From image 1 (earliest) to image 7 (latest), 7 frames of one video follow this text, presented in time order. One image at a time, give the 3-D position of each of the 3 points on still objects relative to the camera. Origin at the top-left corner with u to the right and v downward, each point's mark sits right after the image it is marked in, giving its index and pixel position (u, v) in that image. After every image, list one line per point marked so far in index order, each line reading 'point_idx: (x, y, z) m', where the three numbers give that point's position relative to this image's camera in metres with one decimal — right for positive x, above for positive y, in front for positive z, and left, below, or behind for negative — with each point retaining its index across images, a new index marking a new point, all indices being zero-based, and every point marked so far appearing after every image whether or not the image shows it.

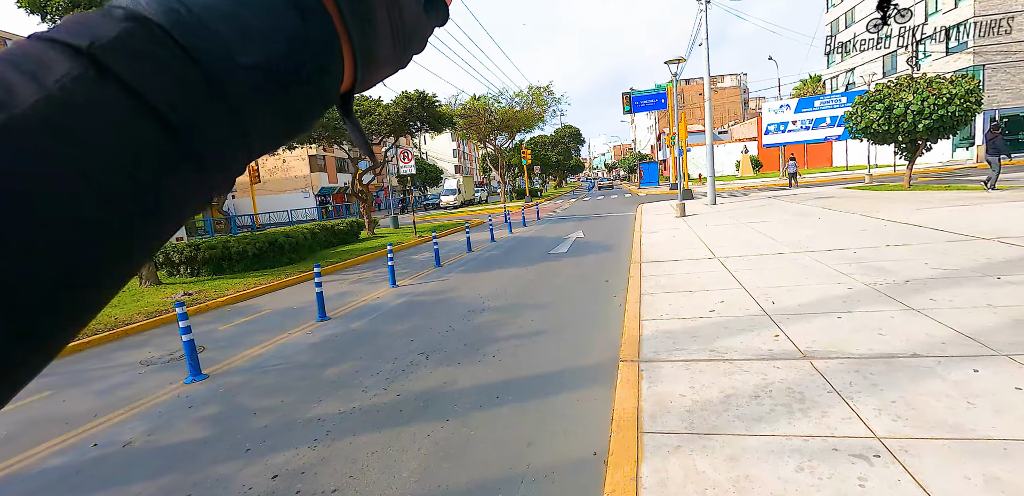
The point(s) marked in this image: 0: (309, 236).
0: (-7.3, +0.4, +16.5) m
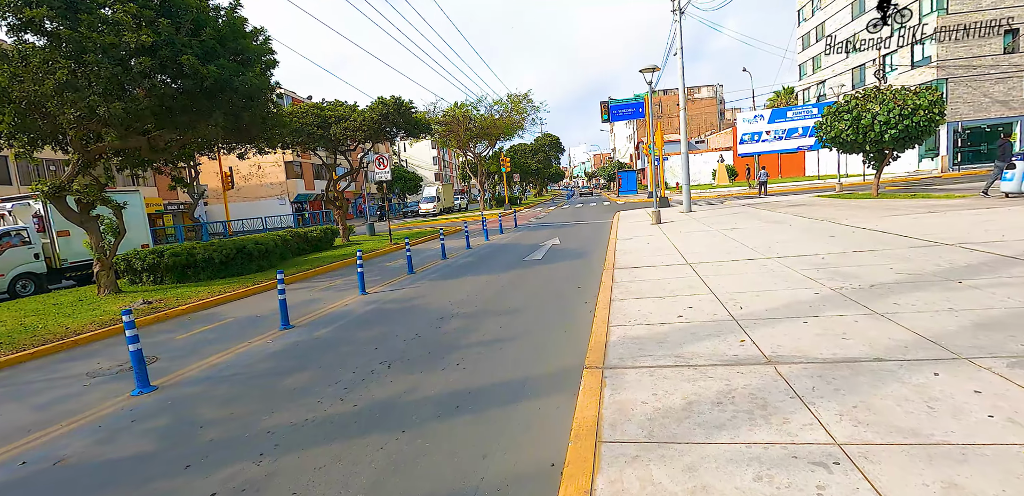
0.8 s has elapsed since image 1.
0: (-8.1, +0.2, +16.1) m
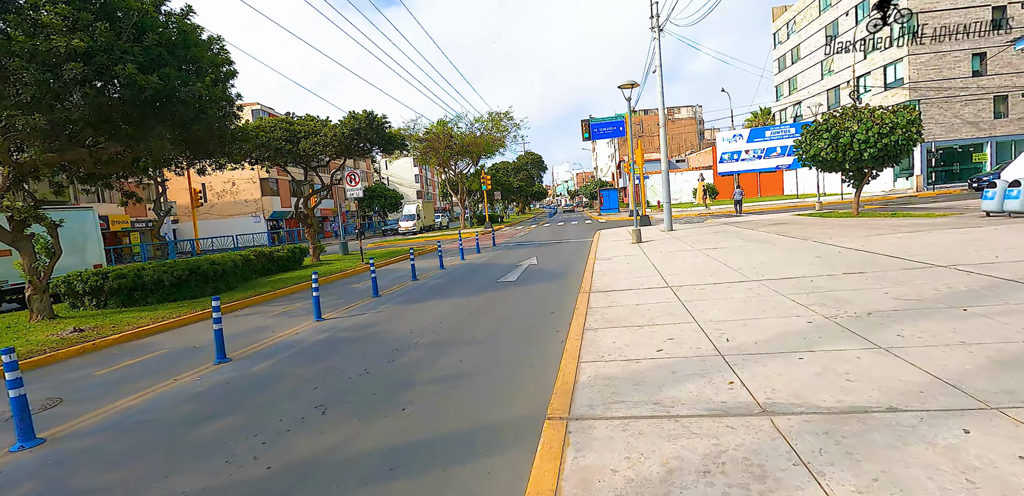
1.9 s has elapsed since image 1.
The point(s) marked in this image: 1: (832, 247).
0: (-8.9, -0.5, +15.1) m
1: (+7.2, 0.0, +10.3) m
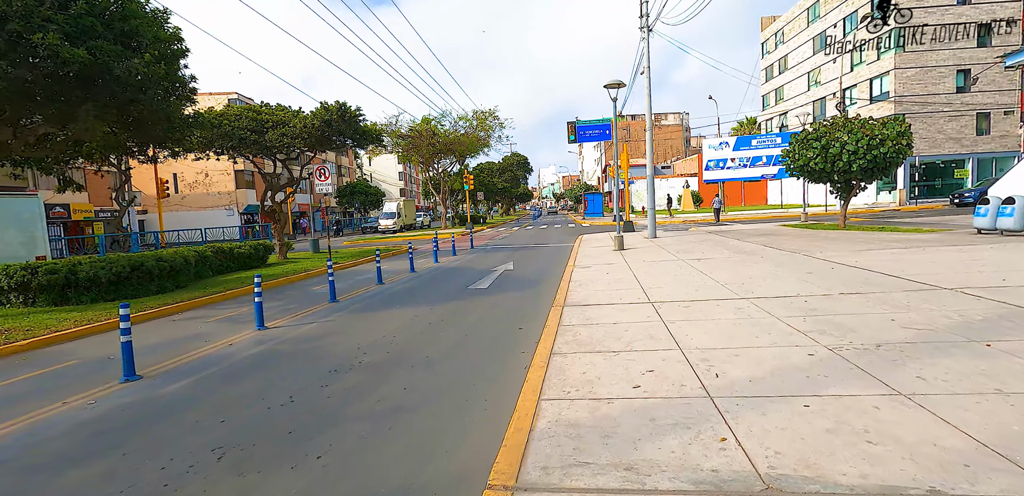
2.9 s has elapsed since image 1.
0: (-9.7, -0.4, +14.0) m
1: (+6.6, -0.3, +9.7) m
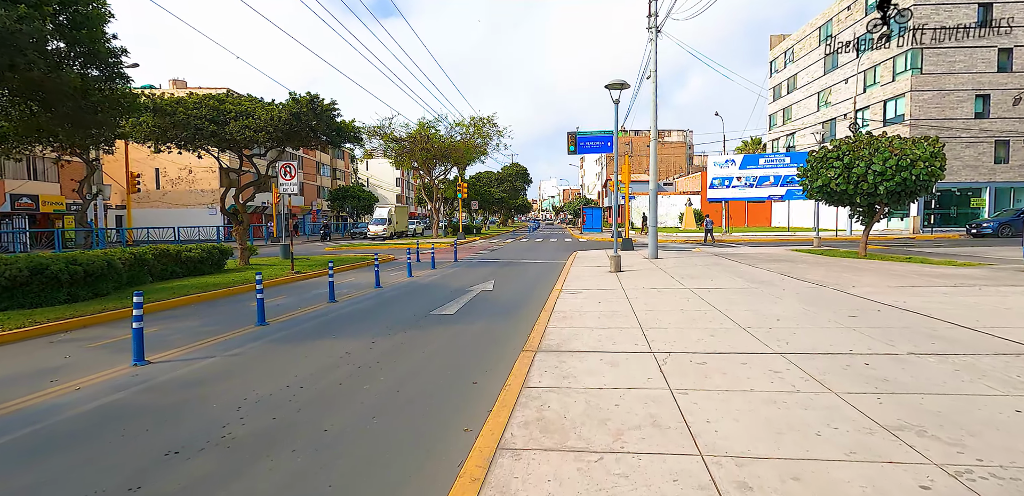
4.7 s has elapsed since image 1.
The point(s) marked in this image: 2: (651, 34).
0: (-10.2, -0.4, +12.2) m
1: (+6.1, -0.9, +7.9) m
2: (+5.4, +8.3, +17.8) m
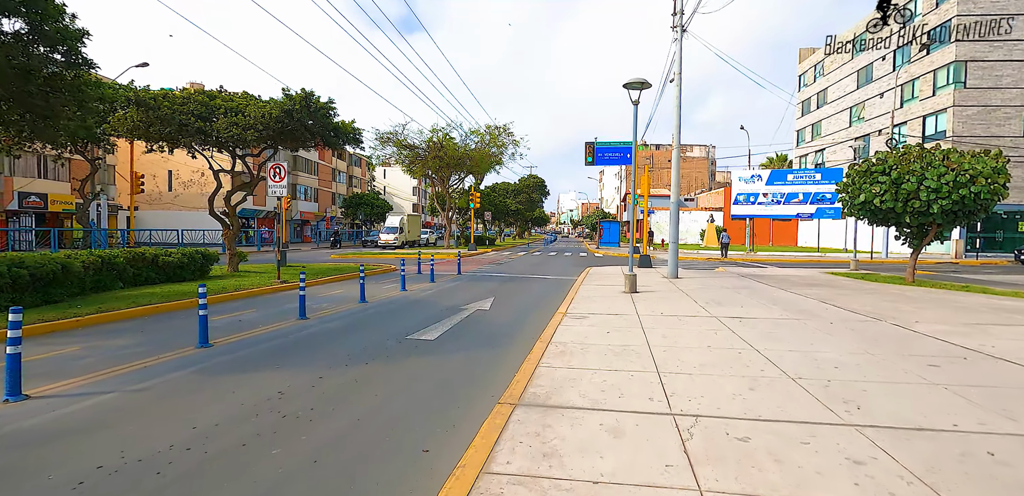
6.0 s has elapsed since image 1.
0: (-10.2, -0.5, +11.2) m
1: (+5.9, -1.3, +6.3) m
2: (+5.9, +7.7, +16.4) m
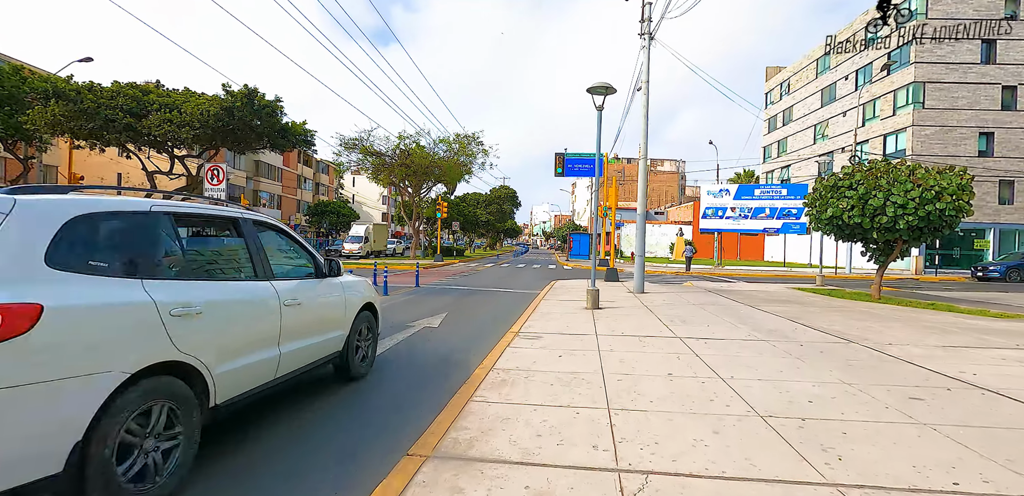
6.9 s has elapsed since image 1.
0: (-11.3, -0.6, +9.8) m
1: (+5.1, -1.5, +5.7) m
2: (+4.6, +7.2, +16.1) m
